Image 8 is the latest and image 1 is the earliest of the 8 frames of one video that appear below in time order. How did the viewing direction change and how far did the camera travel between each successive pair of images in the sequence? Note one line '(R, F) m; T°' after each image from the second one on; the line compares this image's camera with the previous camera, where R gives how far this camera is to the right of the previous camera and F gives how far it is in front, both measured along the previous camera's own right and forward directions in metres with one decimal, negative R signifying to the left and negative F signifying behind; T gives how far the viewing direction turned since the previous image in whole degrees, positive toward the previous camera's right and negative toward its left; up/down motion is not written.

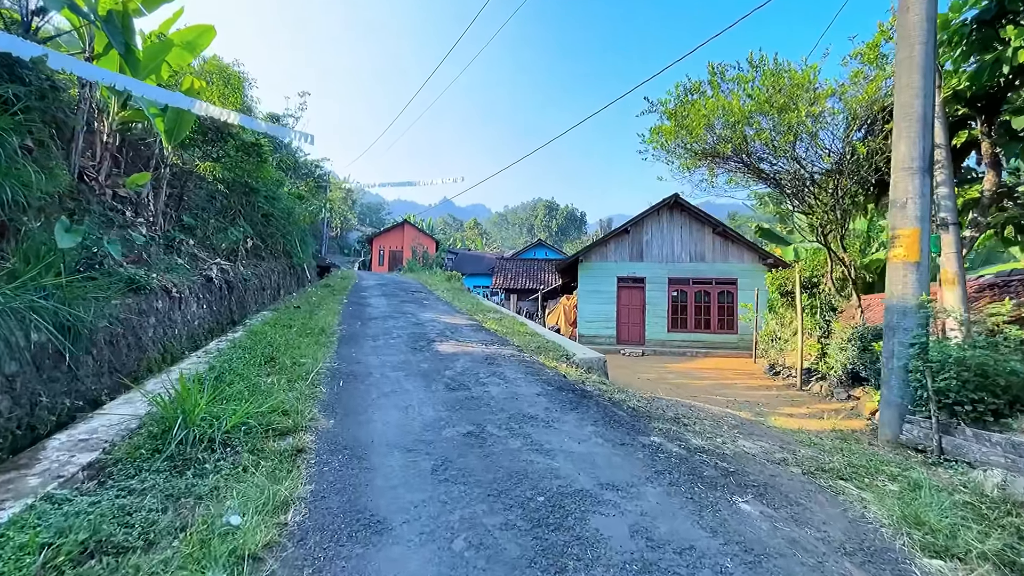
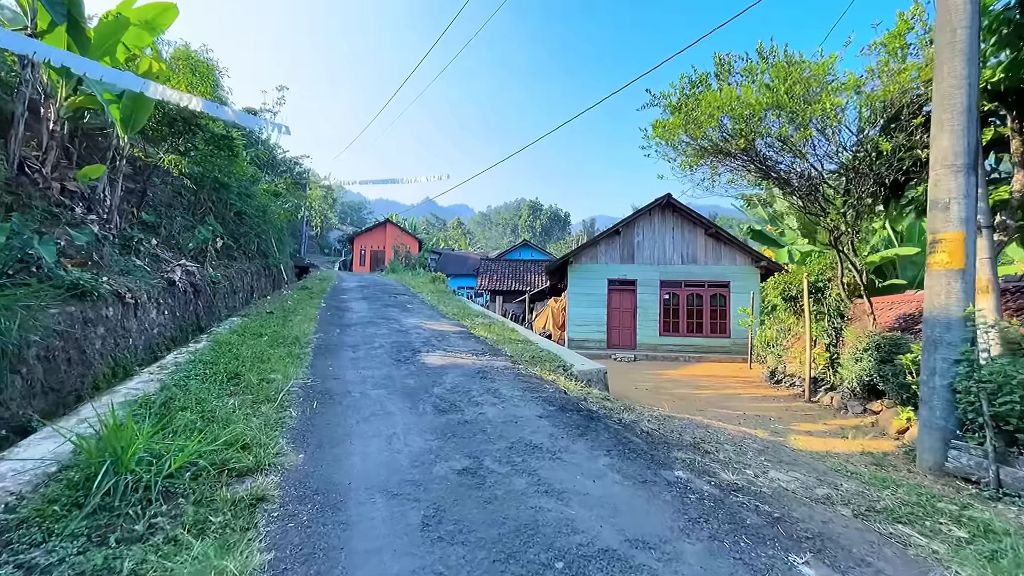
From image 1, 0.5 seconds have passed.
(-0.2, +0.6) m; +2°
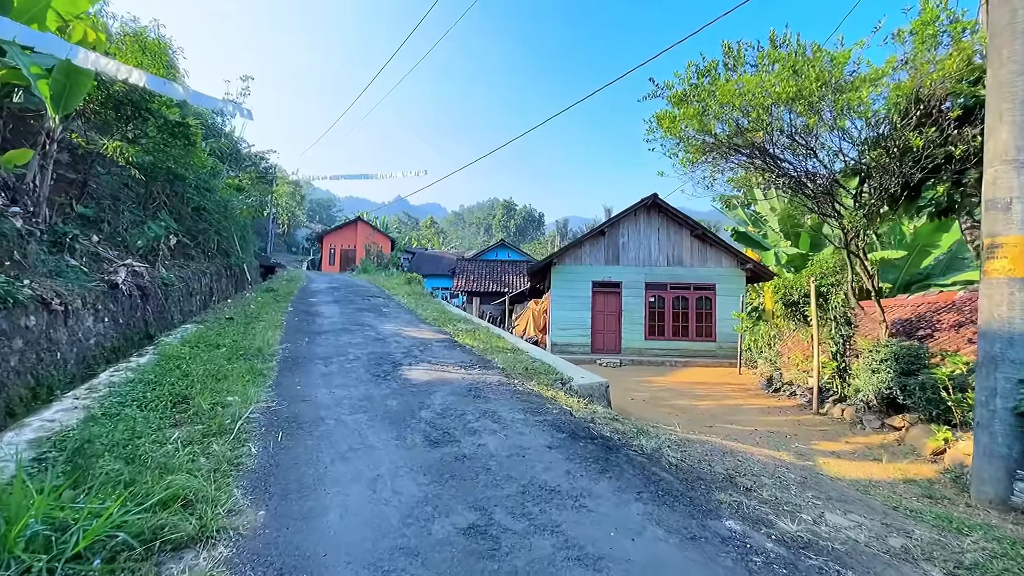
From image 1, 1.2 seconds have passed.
(-0.3, +0.7) m; +3°
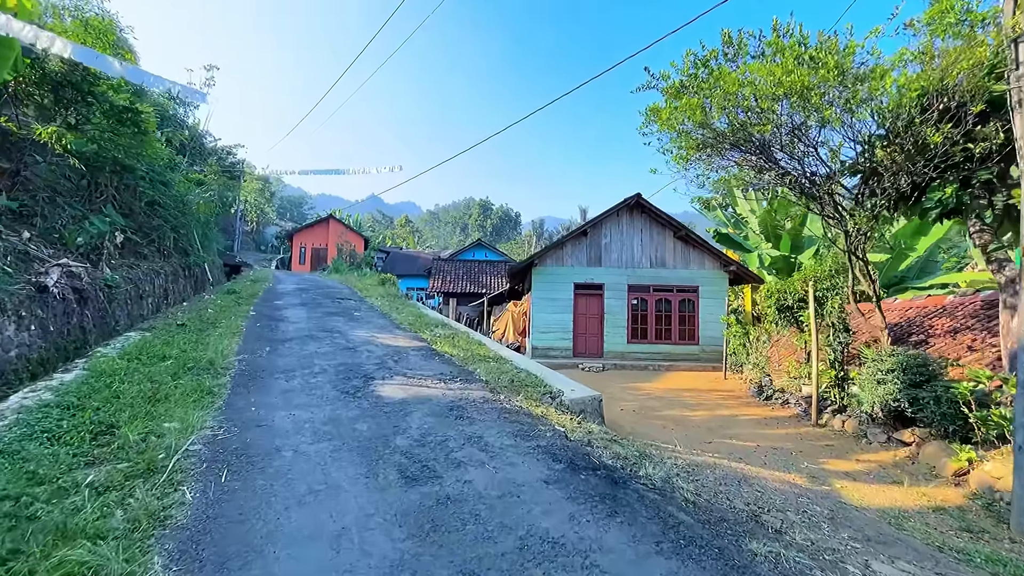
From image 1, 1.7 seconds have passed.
(-0.1, +0.6) m; +3°
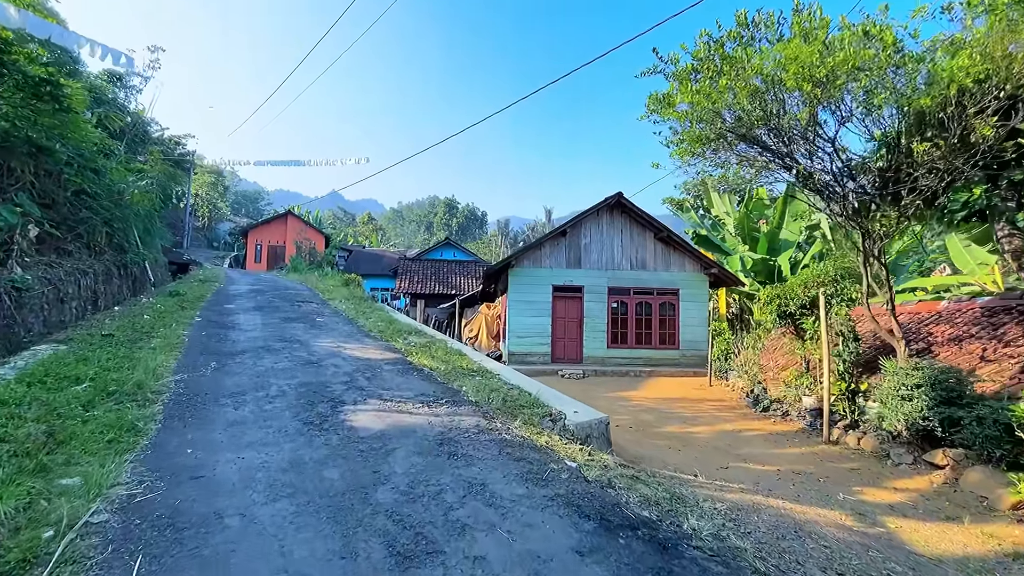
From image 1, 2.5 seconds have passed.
(-0.3, +0.8) m; +4°
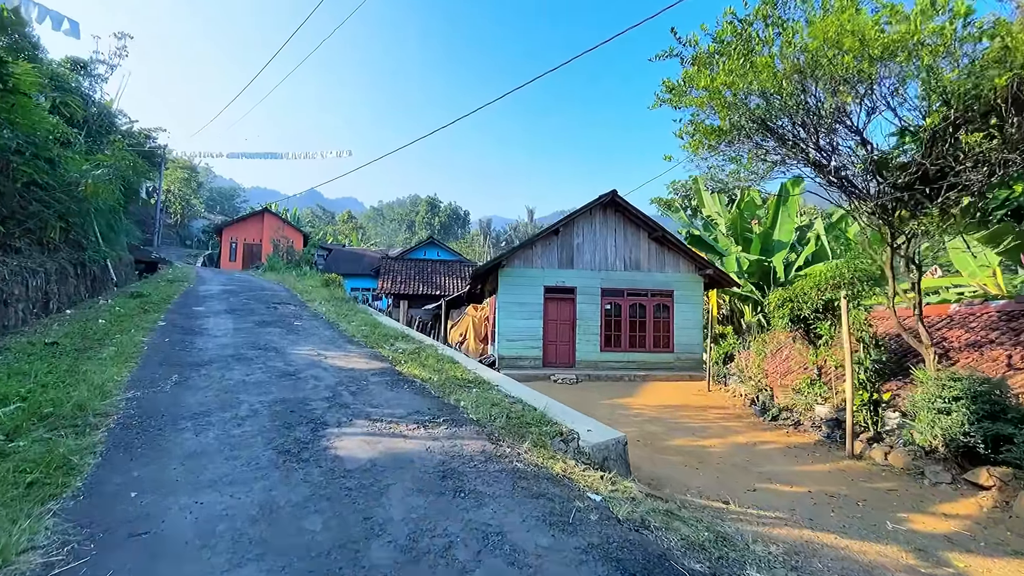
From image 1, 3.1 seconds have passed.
(-0.2, +0.6) m; +2°
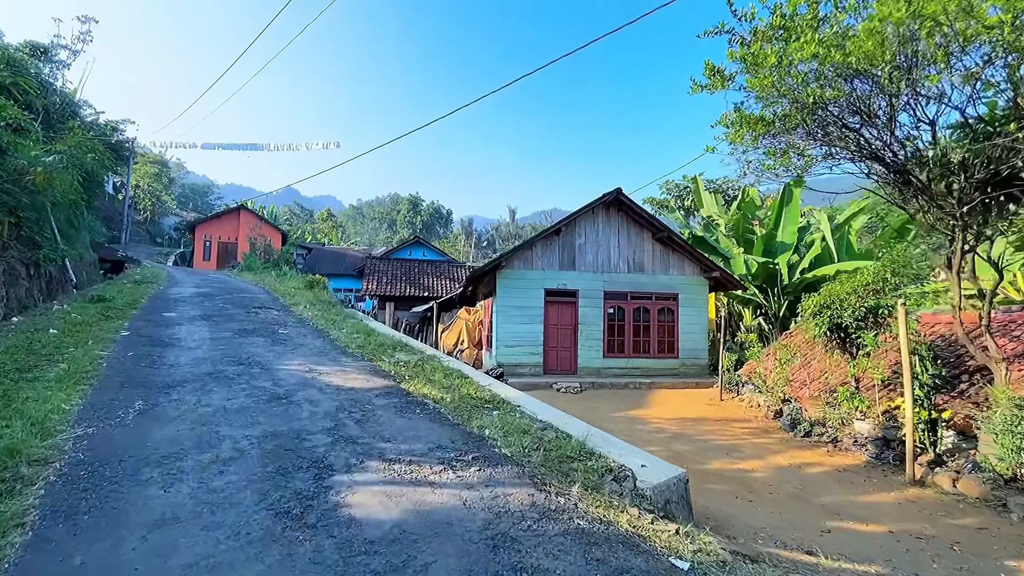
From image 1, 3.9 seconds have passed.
(-0.5, +0.8) m; +2°
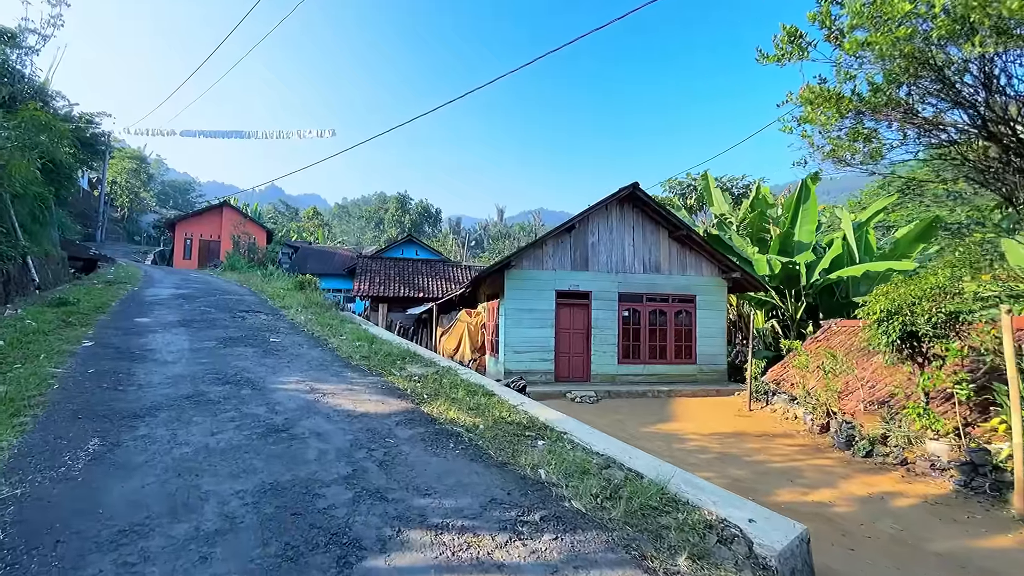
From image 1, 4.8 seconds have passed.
(-0.6, +0.9) m; +2°
